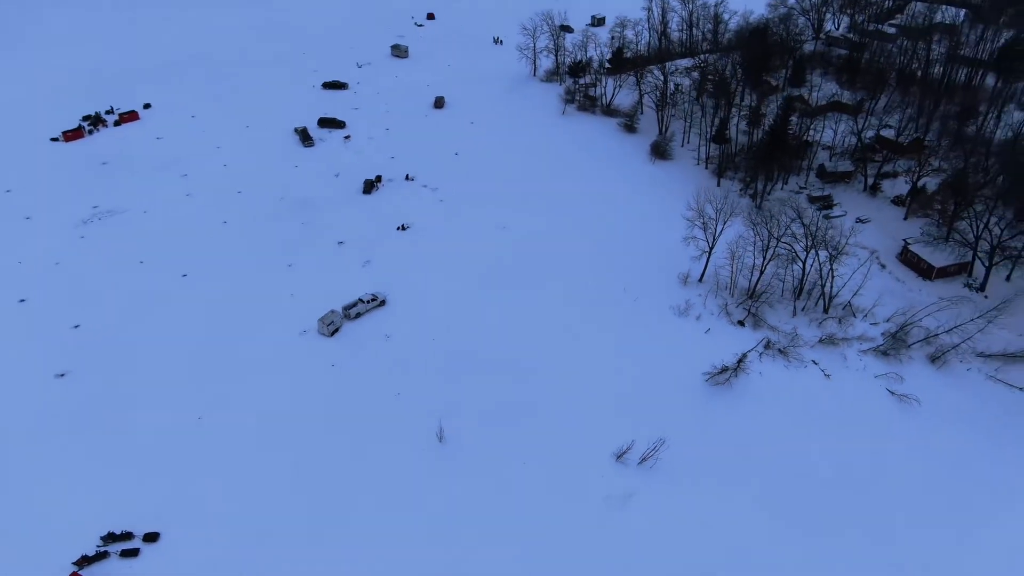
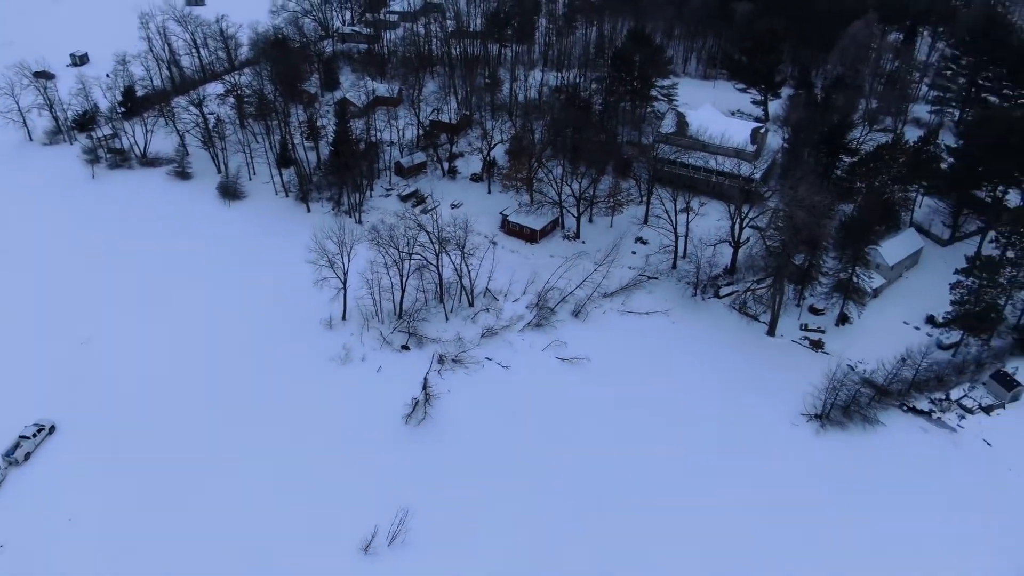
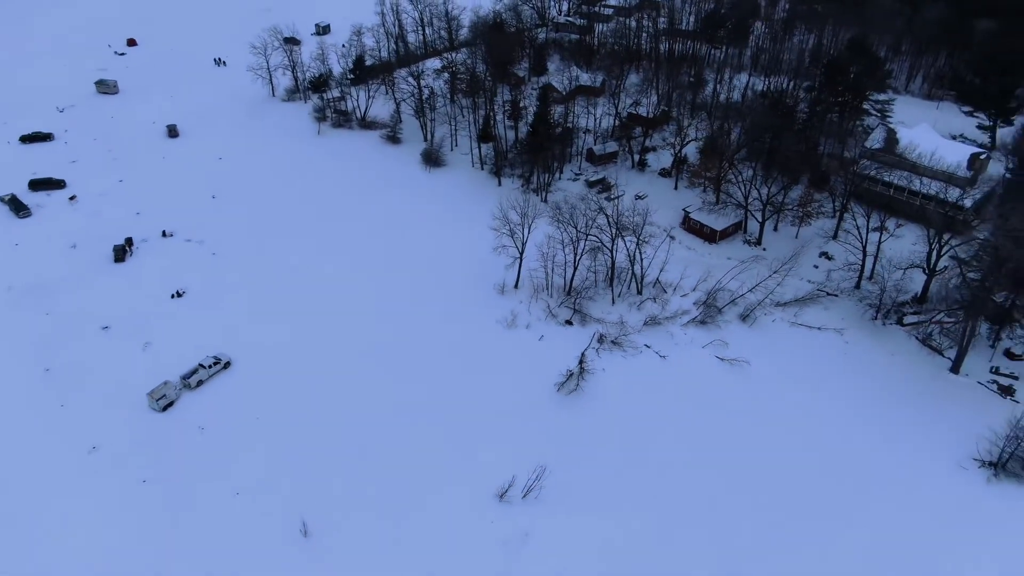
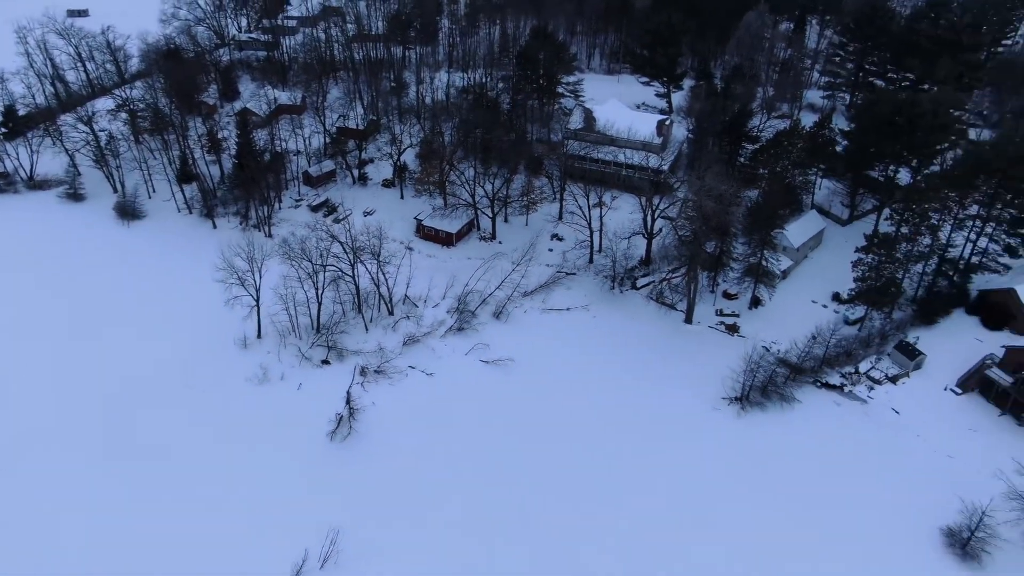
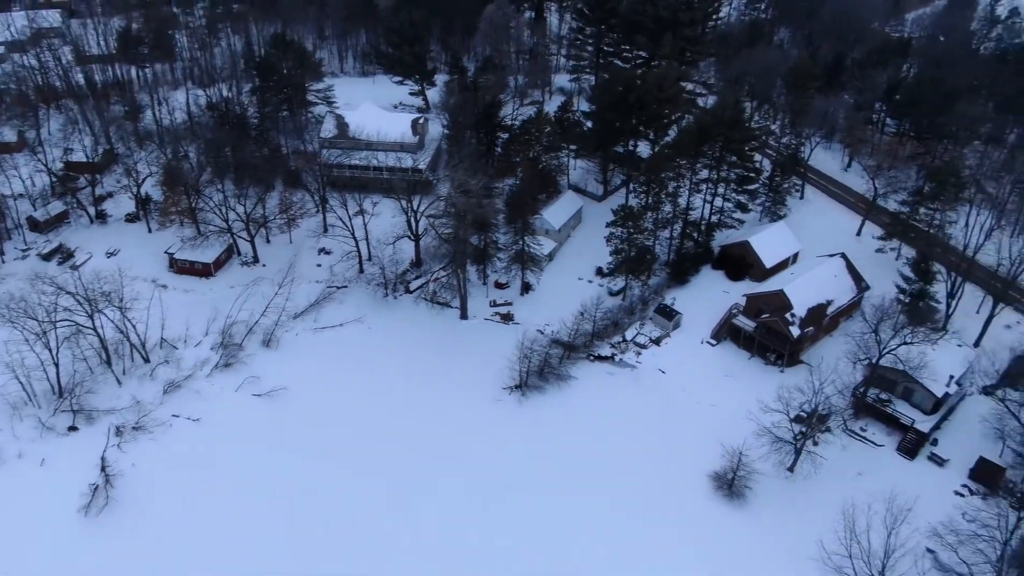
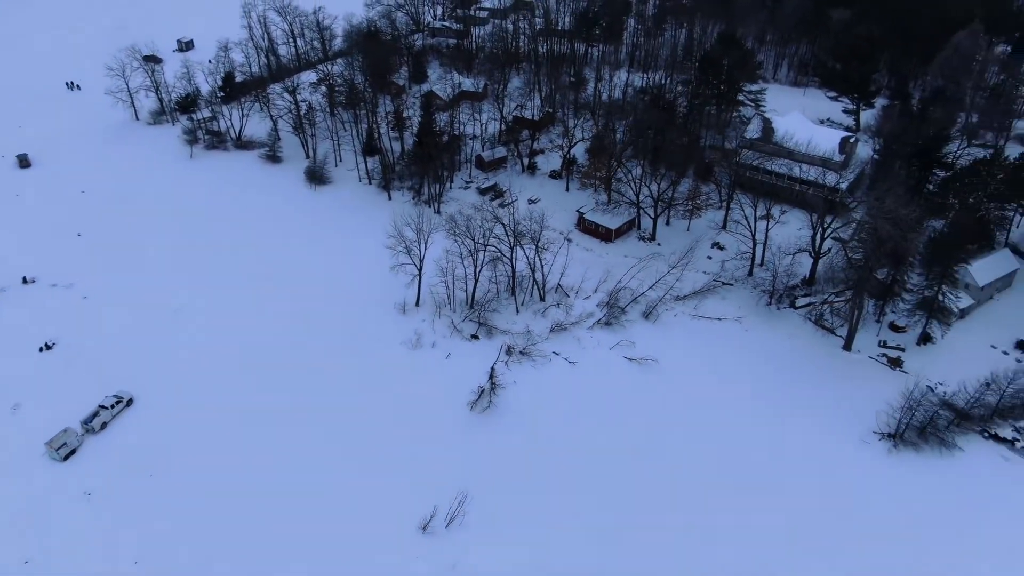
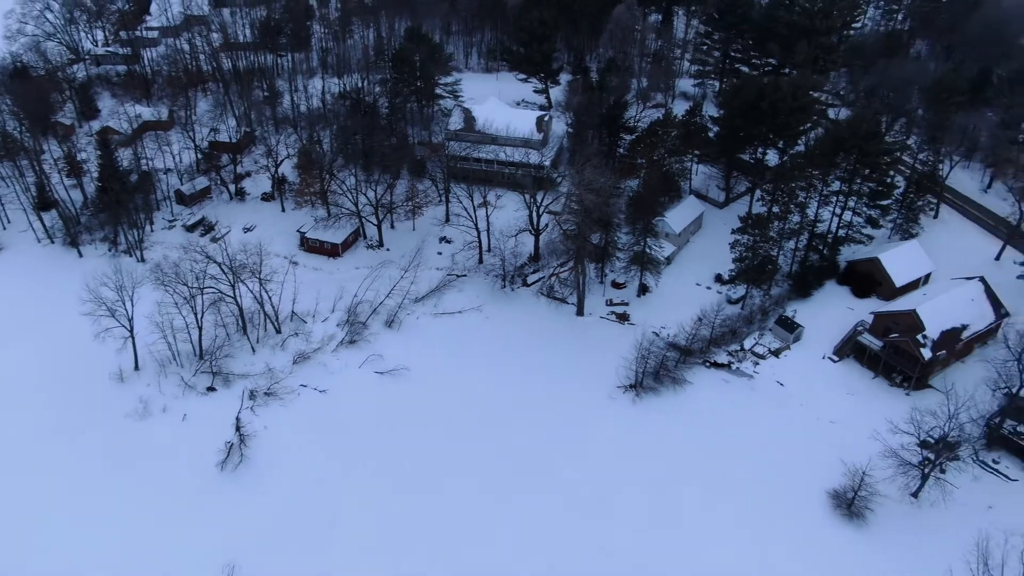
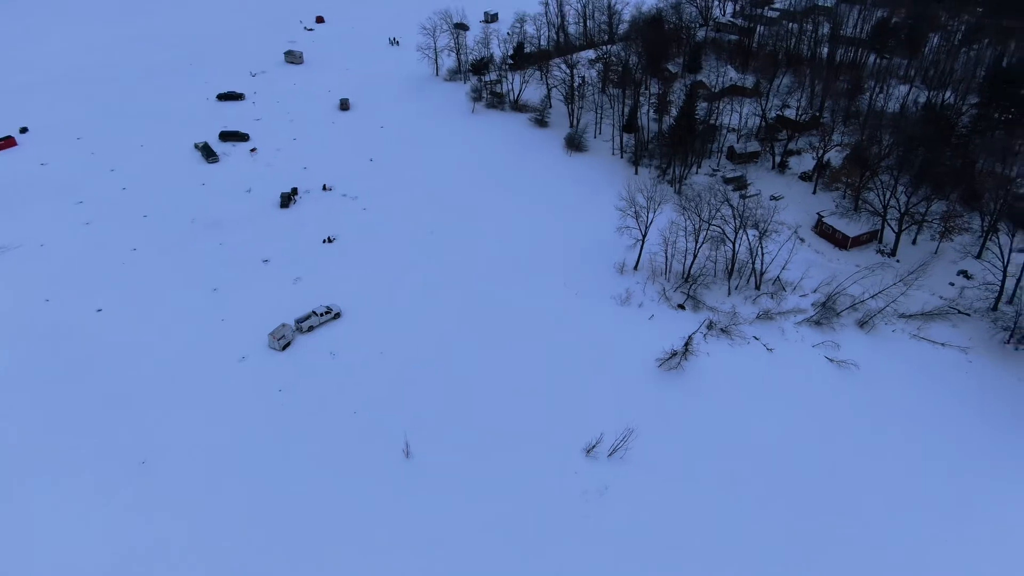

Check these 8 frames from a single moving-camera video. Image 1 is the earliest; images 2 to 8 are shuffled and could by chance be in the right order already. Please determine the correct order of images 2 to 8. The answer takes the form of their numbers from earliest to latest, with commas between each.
8, 3, 6, 2, 4, 7, 5
